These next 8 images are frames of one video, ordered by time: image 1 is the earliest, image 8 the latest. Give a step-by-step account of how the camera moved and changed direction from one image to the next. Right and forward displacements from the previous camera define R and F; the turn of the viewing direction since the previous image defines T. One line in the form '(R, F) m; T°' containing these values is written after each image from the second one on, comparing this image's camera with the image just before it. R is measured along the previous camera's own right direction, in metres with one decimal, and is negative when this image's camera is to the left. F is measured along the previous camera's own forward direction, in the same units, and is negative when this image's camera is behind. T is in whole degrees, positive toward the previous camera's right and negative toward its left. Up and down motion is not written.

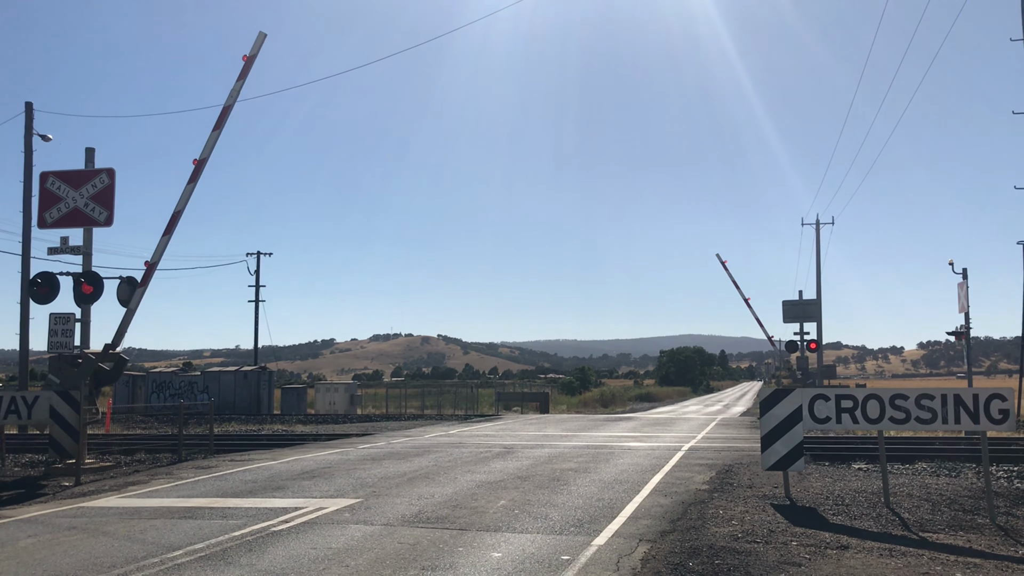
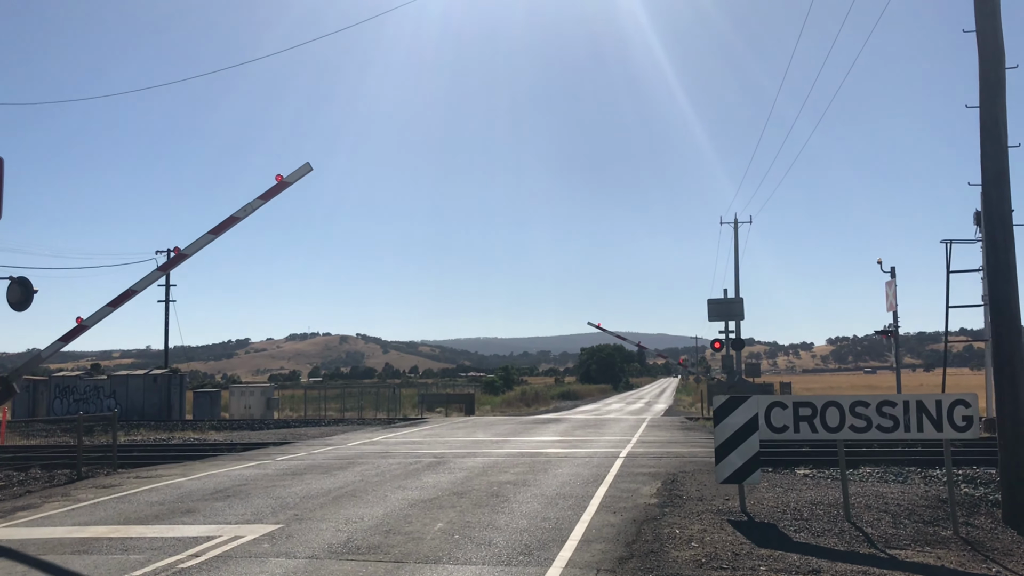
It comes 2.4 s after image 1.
(-0.2, +0.9) m; +5°
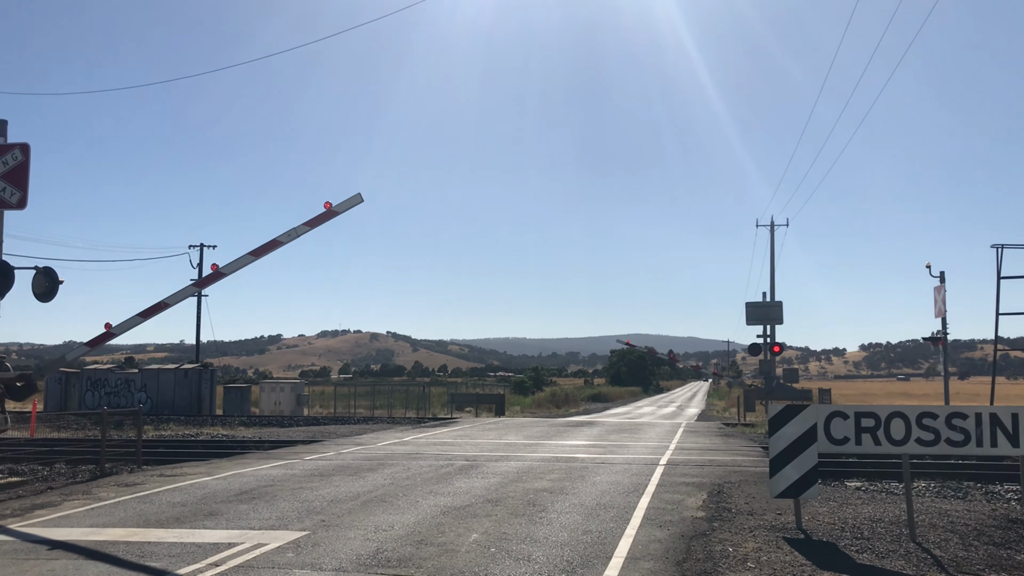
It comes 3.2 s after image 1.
(-0.1, +0.6) m; -2°
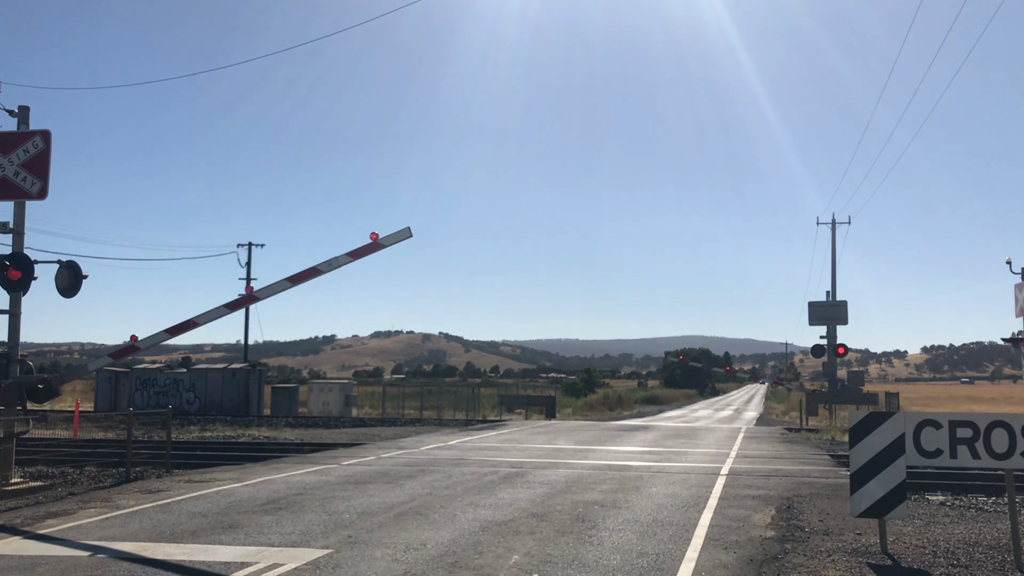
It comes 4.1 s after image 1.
(+0.1, +1.0) m; -3°
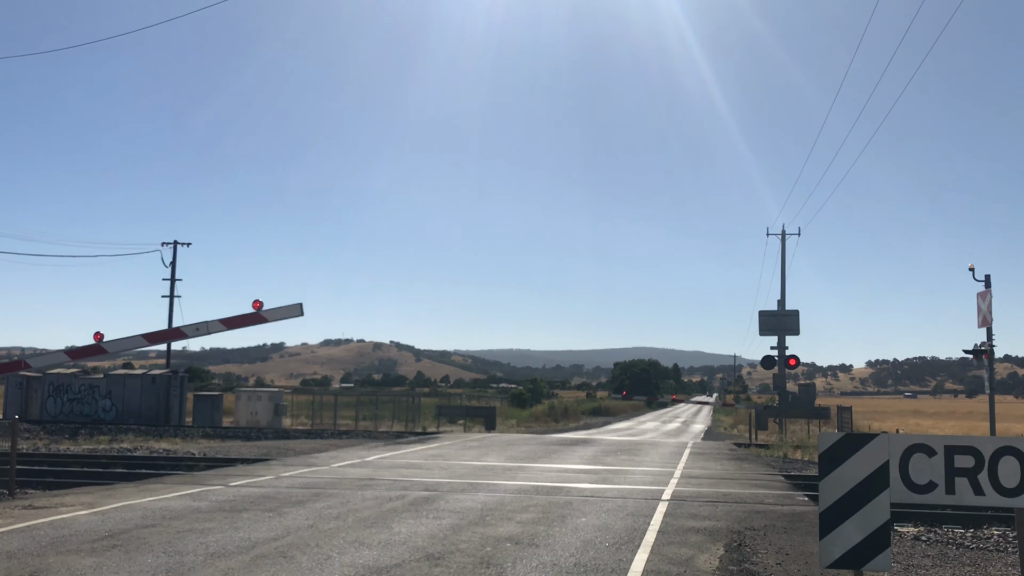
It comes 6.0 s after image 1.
(+0.5, +1.9) m; +3°
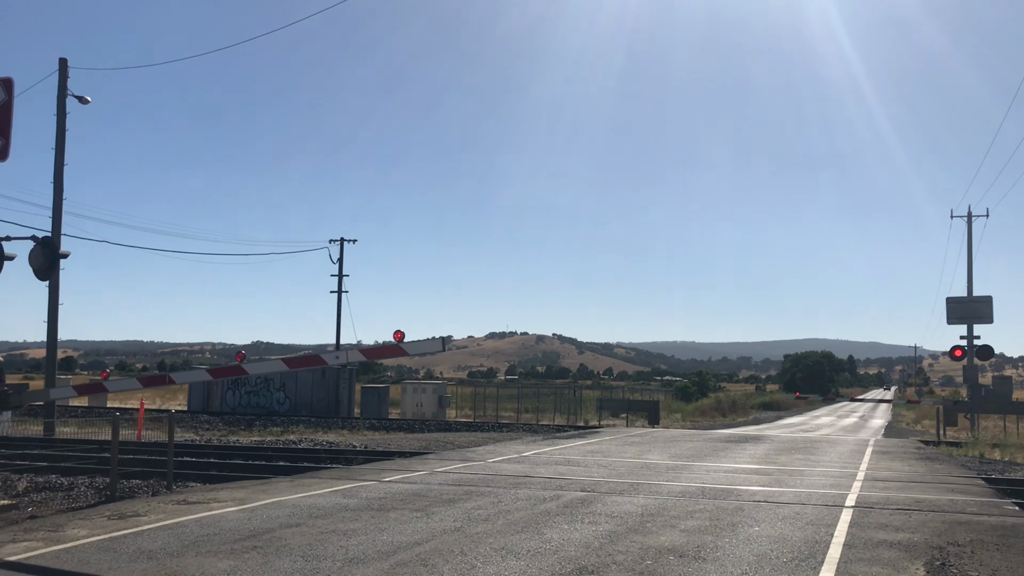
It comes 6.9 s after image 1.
(0.0, +0.8) m; -10°
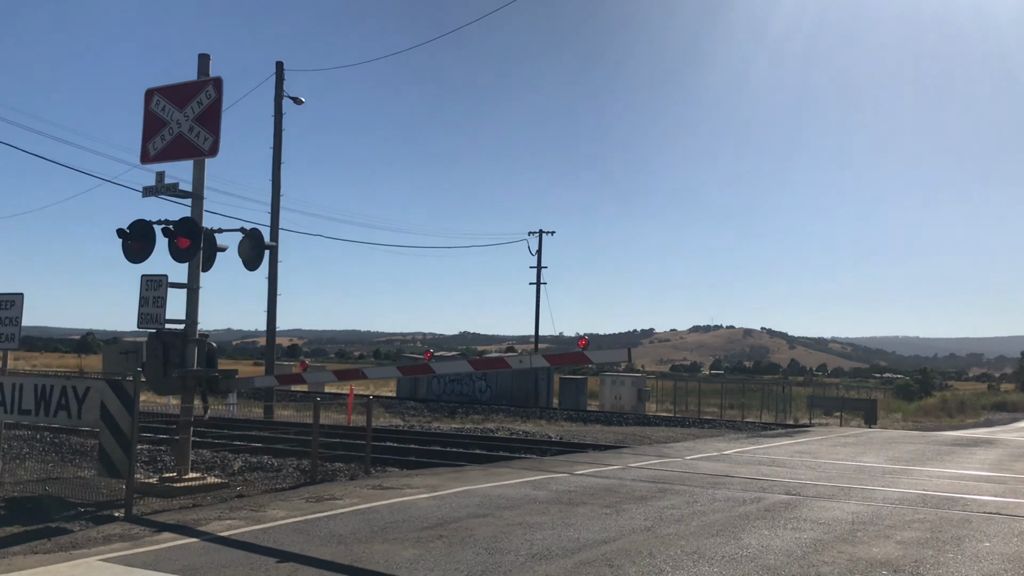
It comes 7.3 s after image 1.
(+0.1, +0.4) m; -12°
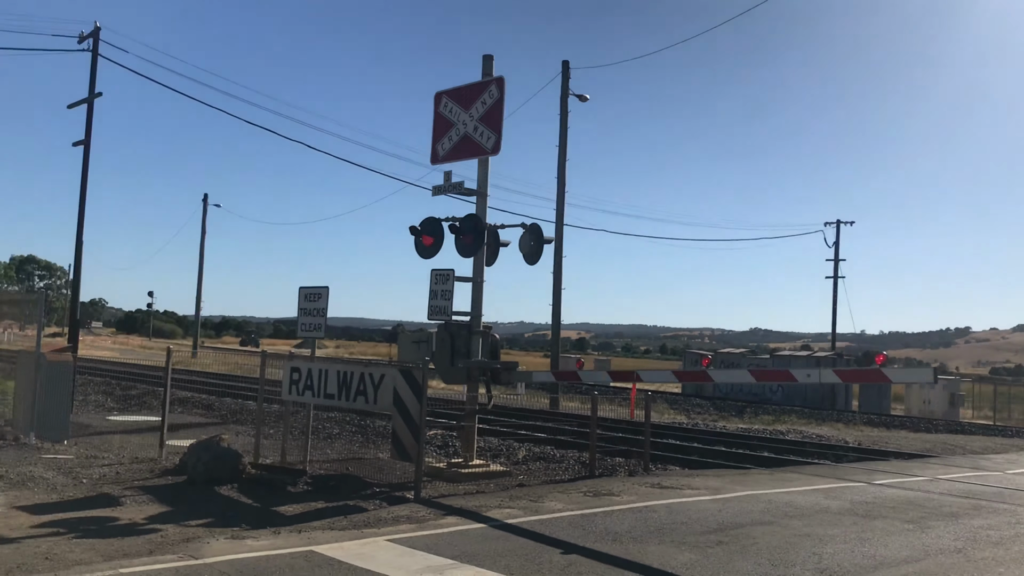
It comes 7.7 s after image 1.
(+0.1, +0.2) m; -17°
